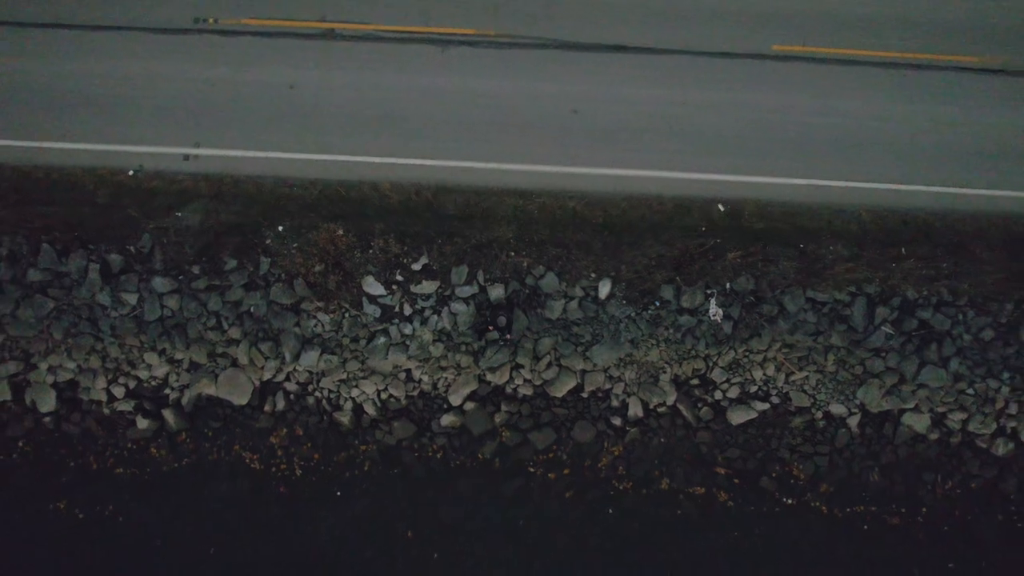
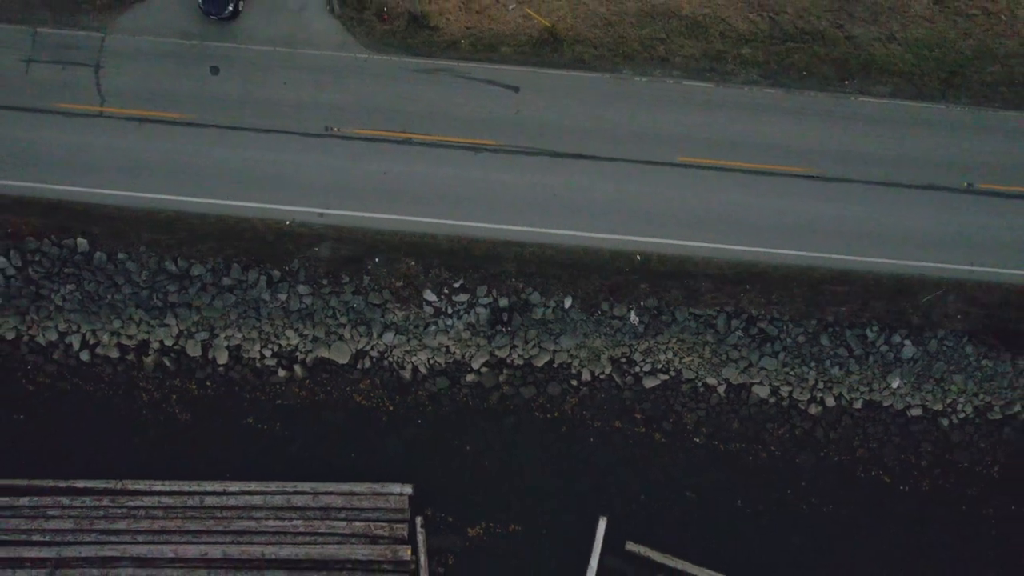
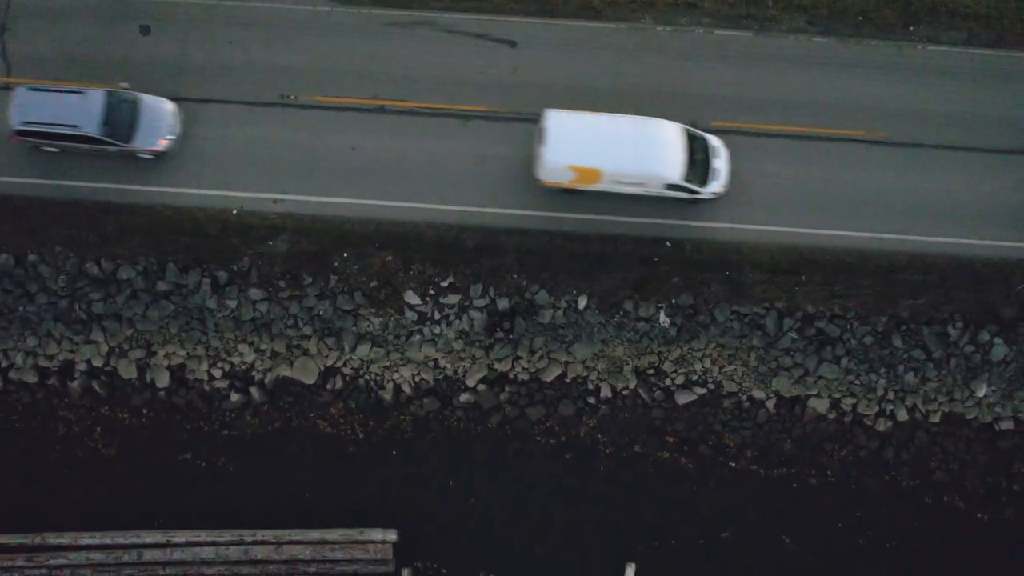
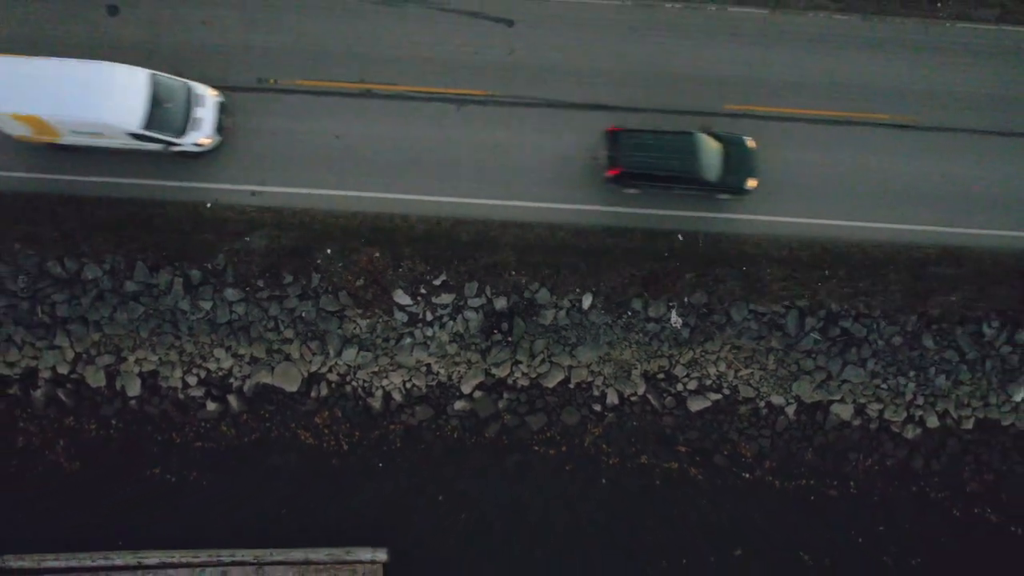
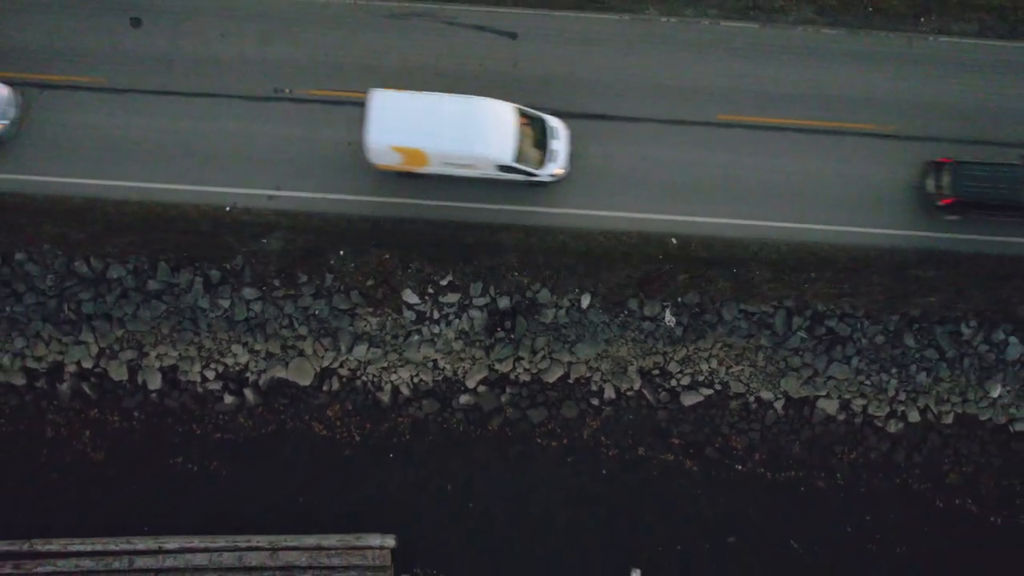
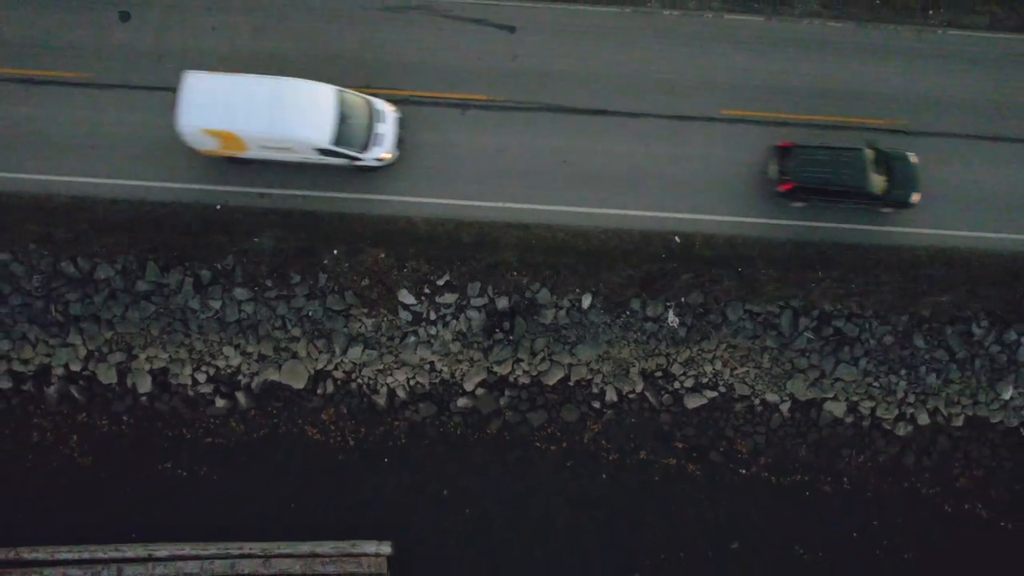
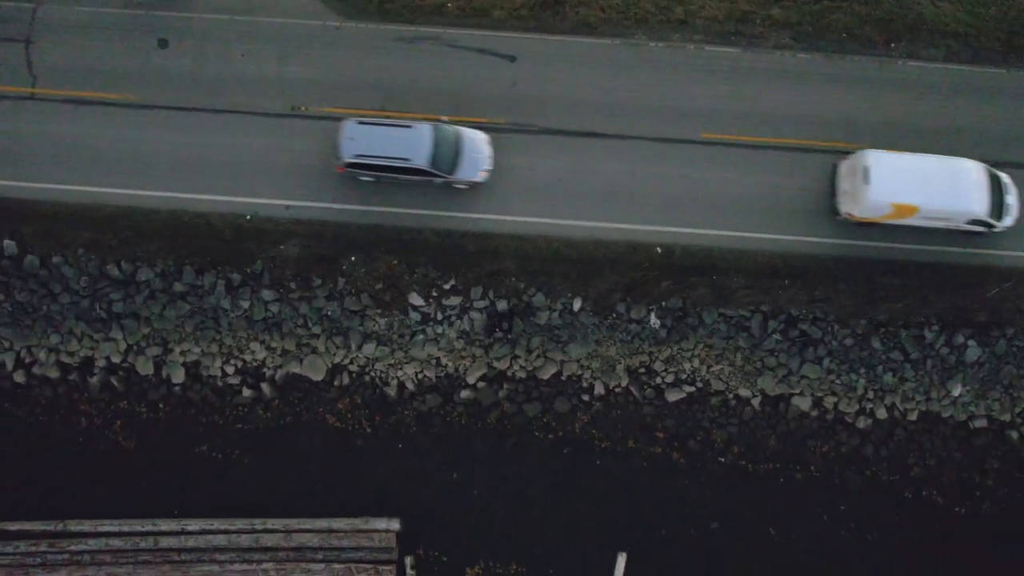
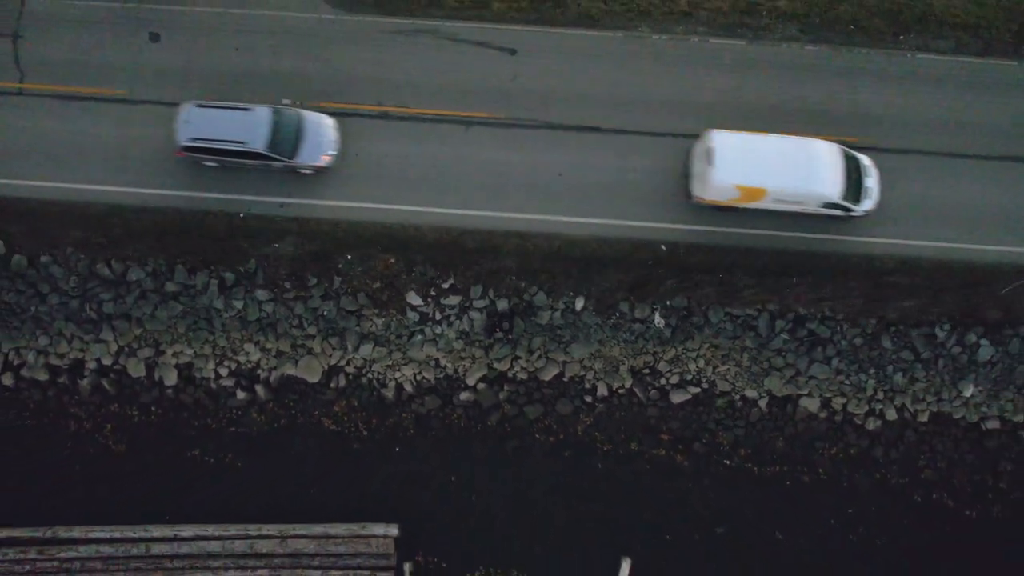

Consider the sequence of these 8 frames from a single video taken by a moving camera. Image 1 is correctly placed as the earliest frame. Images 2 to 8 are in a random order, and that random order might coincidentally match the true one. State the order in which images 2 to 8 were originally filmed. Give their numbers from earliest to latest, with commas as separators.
4, 6, 5, 3, 8, 7, 2
